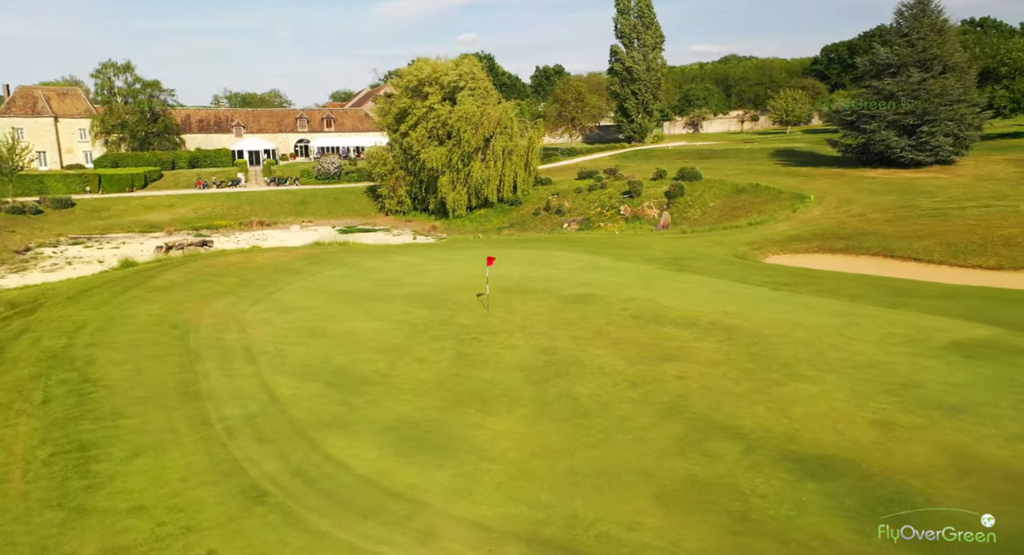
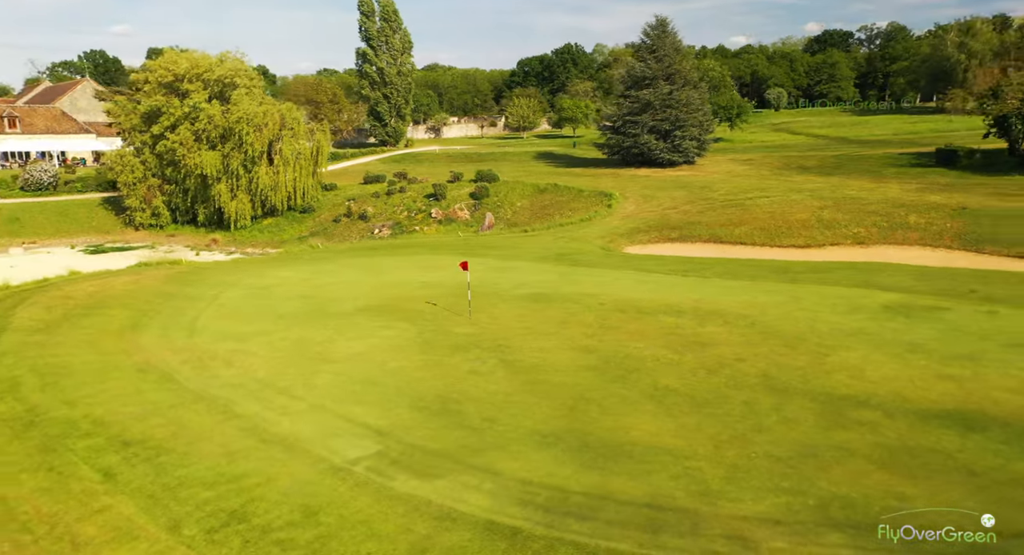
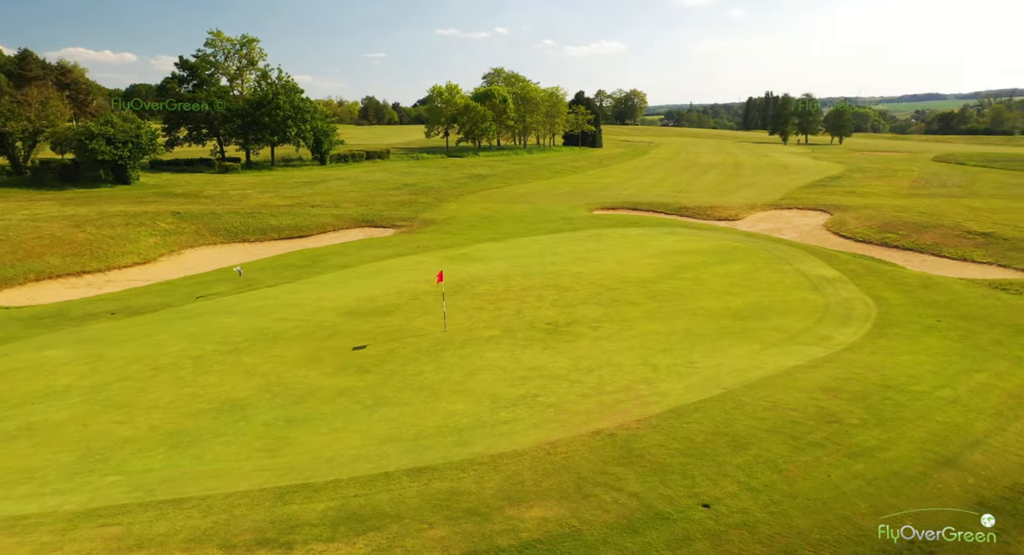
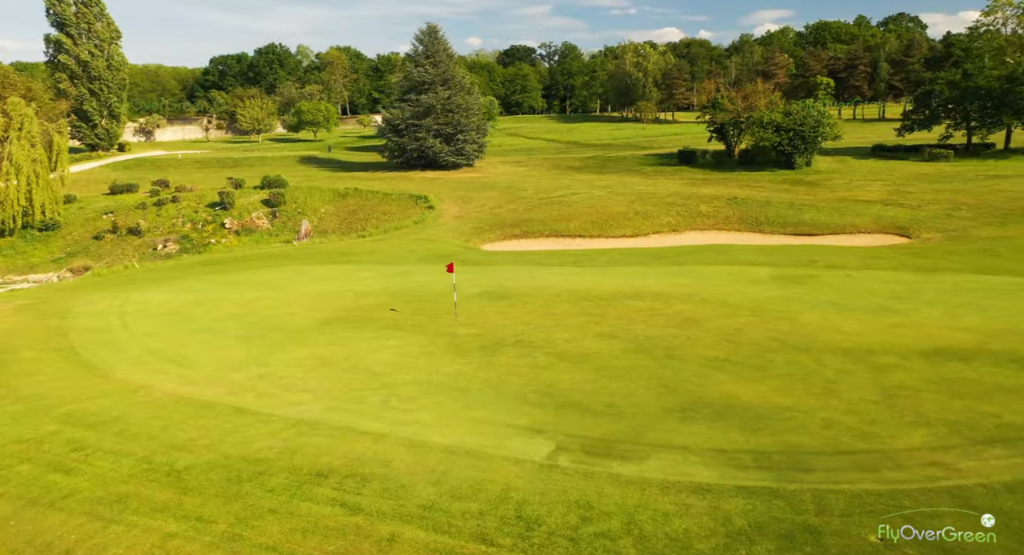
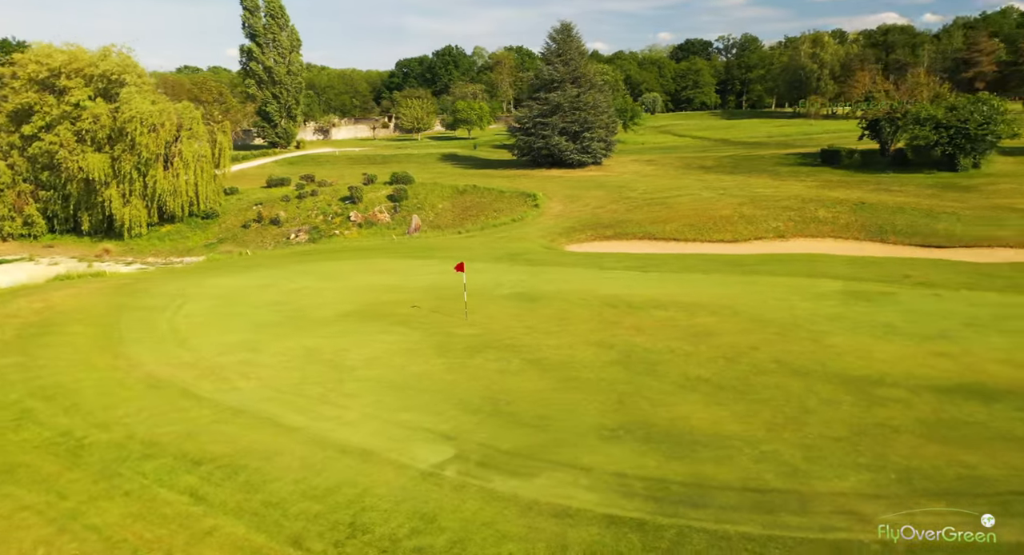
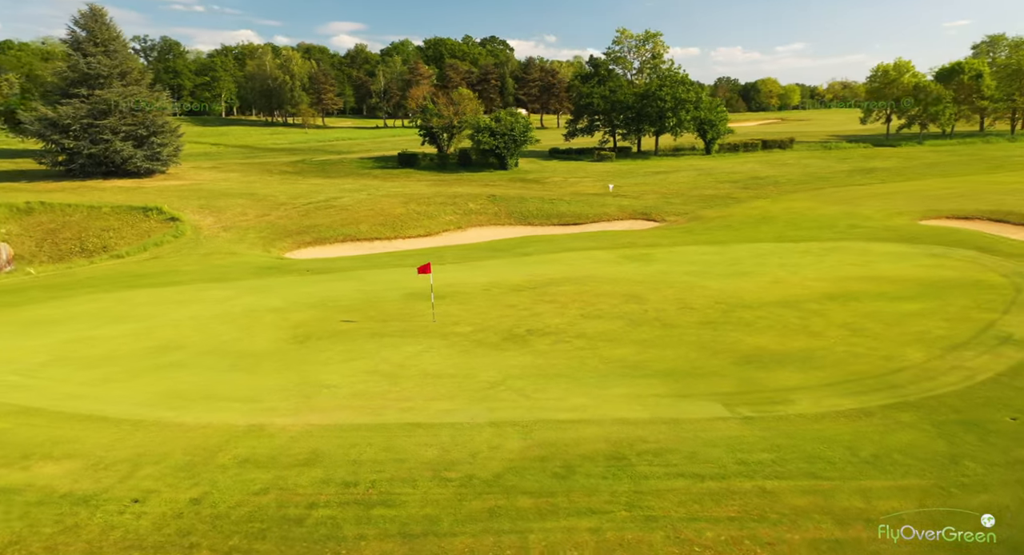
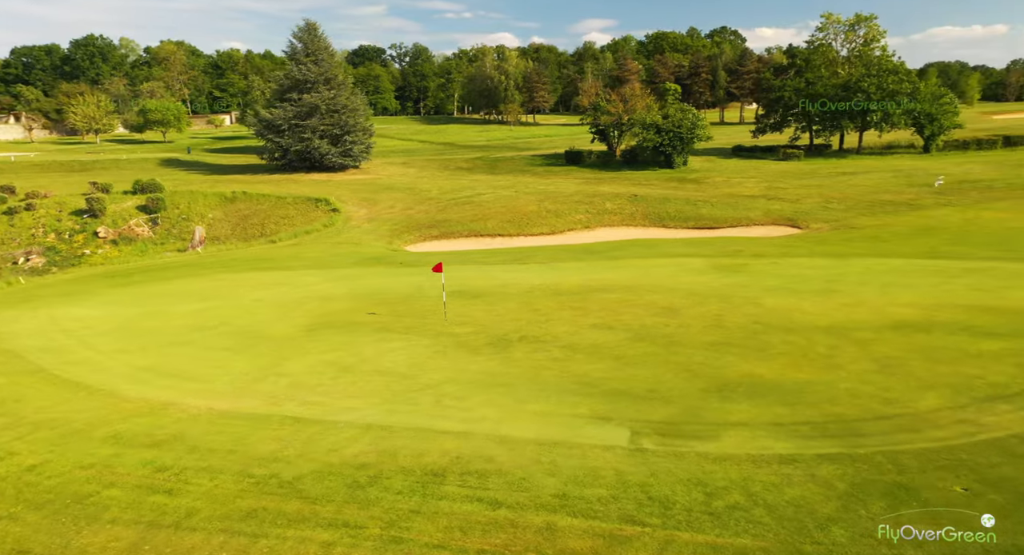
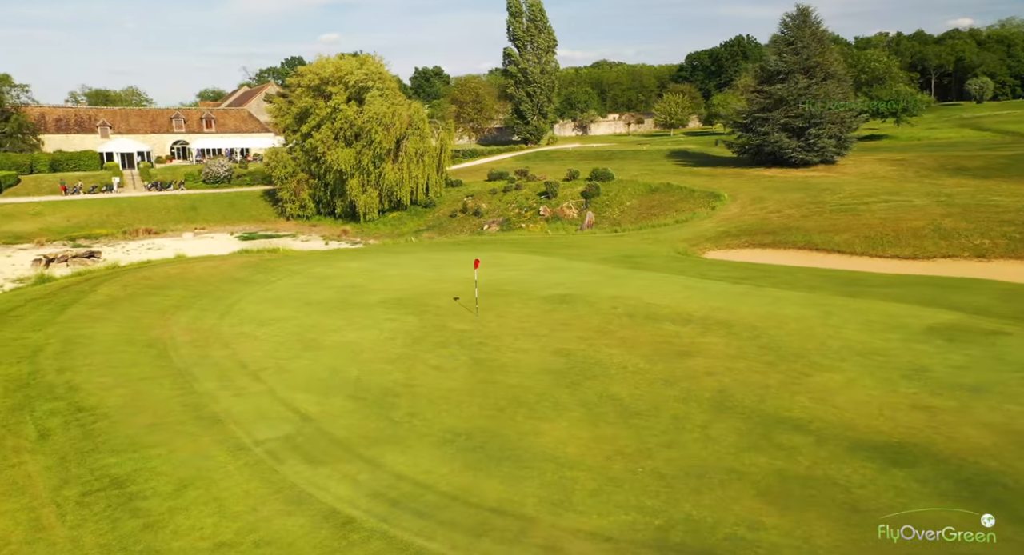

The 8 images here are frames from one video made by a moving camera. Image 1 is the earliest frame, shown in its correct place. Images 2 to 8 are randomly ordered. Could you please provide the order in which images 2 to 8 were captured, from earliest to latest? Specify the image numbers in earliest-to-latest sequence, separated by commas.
8, 2, 5, 4, 7, 6, 3
